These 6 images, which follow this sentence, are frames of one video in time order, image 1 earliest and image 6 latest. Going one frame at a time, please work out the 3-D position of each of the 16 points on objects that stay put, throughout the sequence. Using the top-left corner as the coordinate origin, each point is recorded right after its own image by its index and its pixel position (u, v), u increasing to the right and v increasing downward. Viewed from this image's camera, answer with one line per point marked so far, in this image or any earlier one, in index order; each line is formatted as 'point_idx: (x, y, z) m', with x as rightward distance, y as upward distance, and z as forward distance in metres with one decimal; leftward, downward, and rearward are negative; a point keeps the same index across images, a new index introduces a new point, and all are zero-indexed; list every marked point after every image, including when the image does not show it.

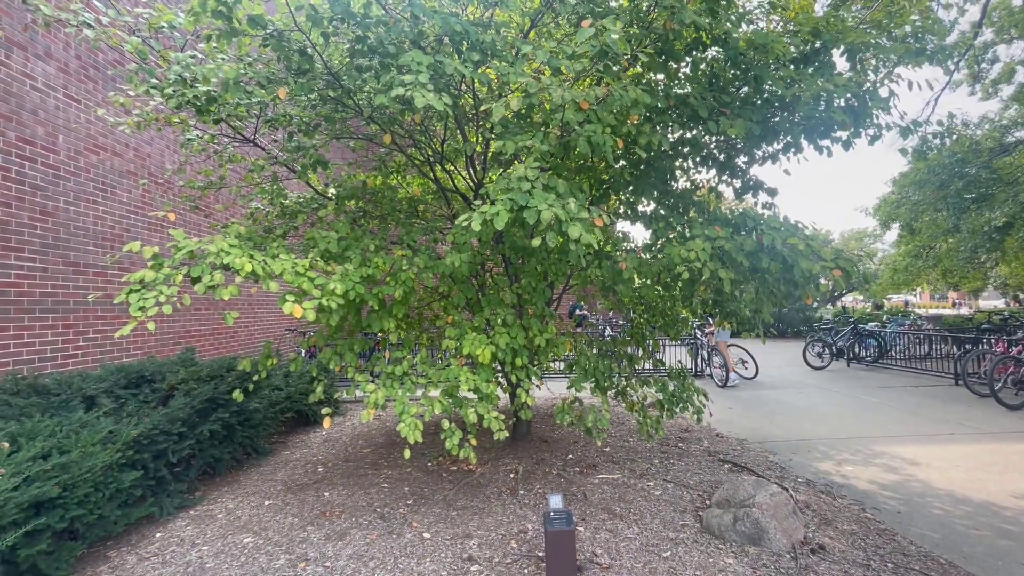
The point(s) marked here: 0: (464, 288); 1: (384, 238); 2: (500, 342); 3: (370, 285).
0: (-0.4, 0.0, +4.1) m
1: (-1.2, +0.5, +4.4) m
2: (-0.1, -0.4, +3.6) m
3: (-1.1, 0.0, +3.9) m
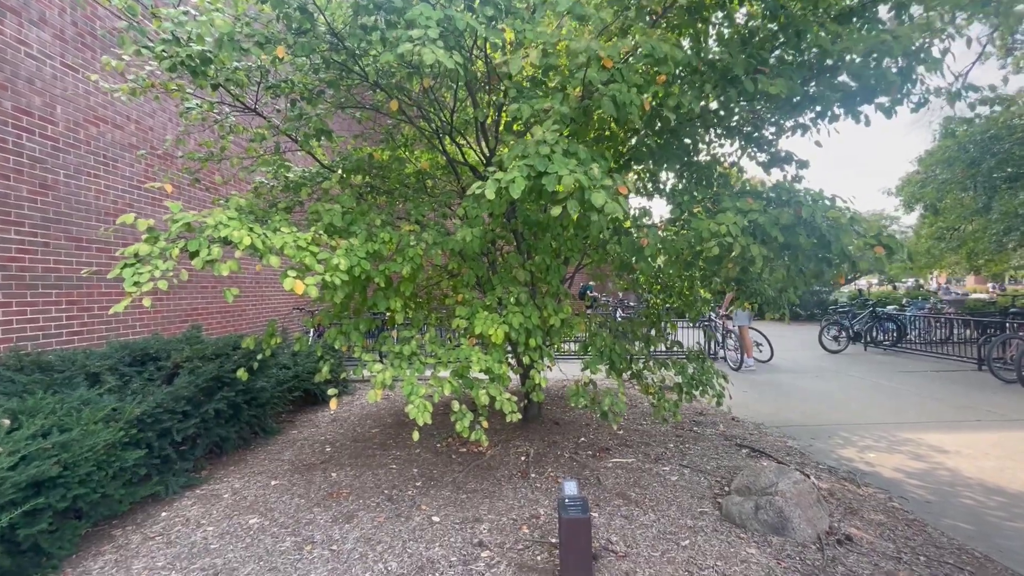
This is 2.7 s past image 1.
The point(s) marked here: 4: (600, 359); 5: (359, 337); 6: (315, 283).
0: (-0.3, +0.2, +4.0) m
1: (-1.1, +0.7, +4.2) m
2: (0.0, -0.2, +3.4) m
3: (-1.0, +0.2, +3.7) m
4: (+0.7, -0.6, +4.0) m
5: (-1.2, -0.4, +3.8) m
6: (-1.2, 0.0, +2.9) m
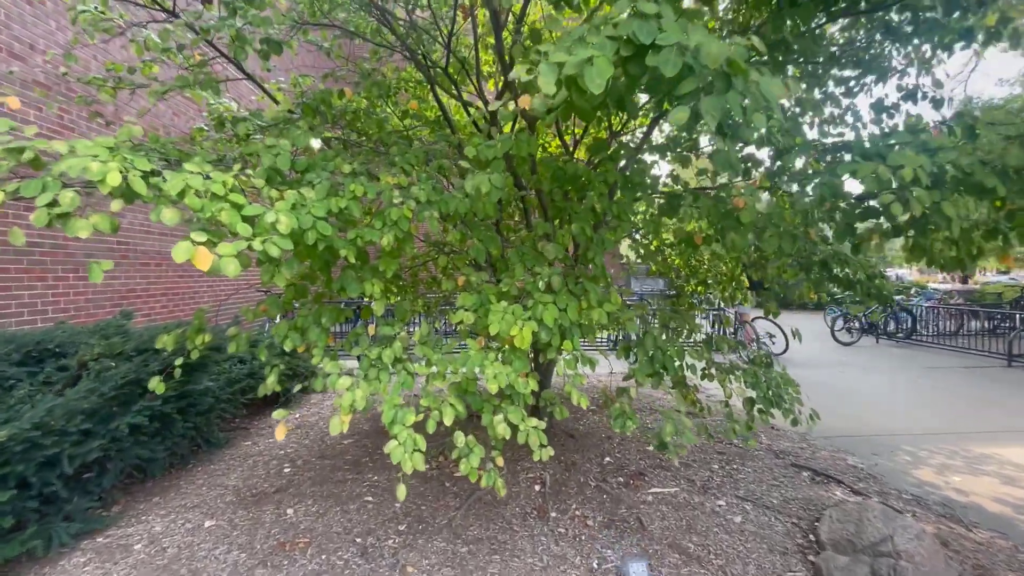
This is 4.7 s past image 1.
0: (-0.1, +0.3, +2.8) m
1: (-0.9, +0.8, +3.1) m
2: (+0.2, -0.1, +2.3) m
3: (-0.9, +0.3, +2.5) m
4: (+0.9, -0.5, +3.0) m
5: (-1.1, -0.3, +2.7) m
6: (-1.0, +0.1, +1.7) m
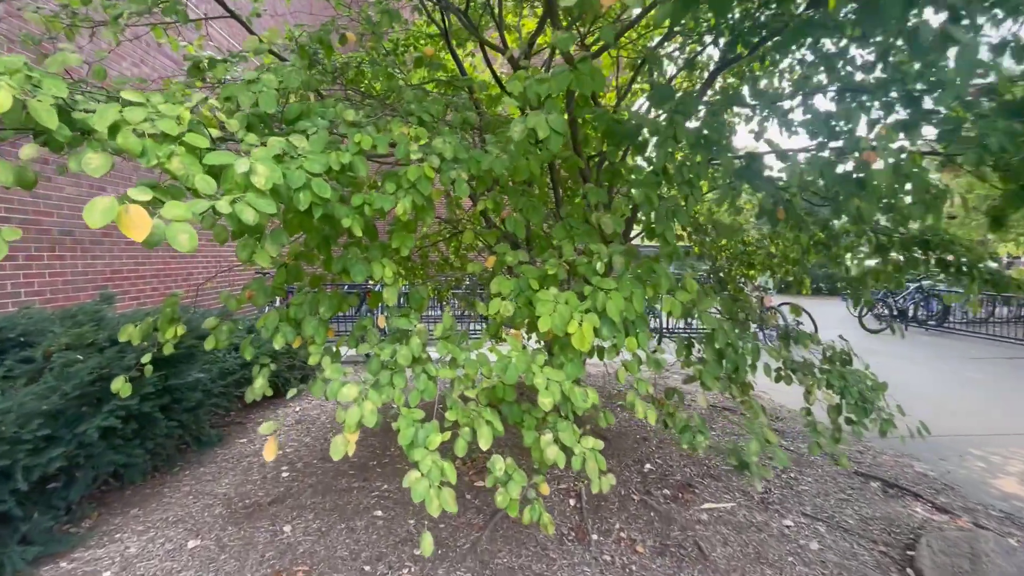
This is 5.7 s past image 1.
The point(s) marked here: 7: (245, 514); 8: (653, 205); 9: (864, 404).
0: (+0.1, +0.4, +2.3) m
1: (-0.7, +0.9, +2.5) m
2: (+0.4, -0.1, +1.8) m
3: (-0.7, +0.4, +2.0) m
4: (+1.1, -0.4, +2.4) m
5: (-0.9, -0.2, +2.2) m
6: (-0.8, +0.2, +1.2) m
7: (-1.8, -1.5, +3.2) m
8: (+0.7, +0.4, +2.2) m
9: (+1.9, -0.6, +2.6) m
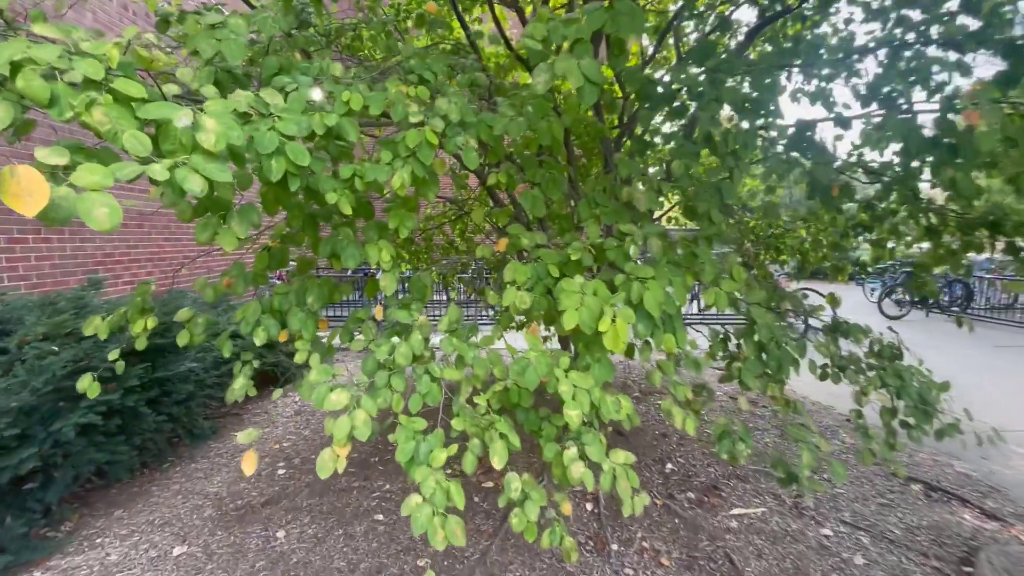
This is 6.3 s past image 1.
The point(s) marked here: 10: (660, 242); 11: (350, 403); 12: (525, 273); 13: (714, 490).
0: (+0.1, +0.5, +2.0) m
1: (-0.7, +1.0, +2.2) m
2: (+0.4, 0.0, +1.5) m
3: (-0.6, +0.5, +1.7) m
4: (+1.1, -0.4, +2.2) m
5: (-0.8, -0.1, +1.9) m
6: (-0.8, +0.2, +0.9) m
7: (-1.7, -1.4, +3.0) m
8: (+0.7, +0.4, +1.9) m
9: (+2.0, -0.6, +2.3) m
10: (+0.5, +0.2, +1.7) m
11: (-0.5, -0.4, +1.5) m
12: (0.0, +0.1, +1.7) m
13: (+1.3, -1.3, +3.1) m
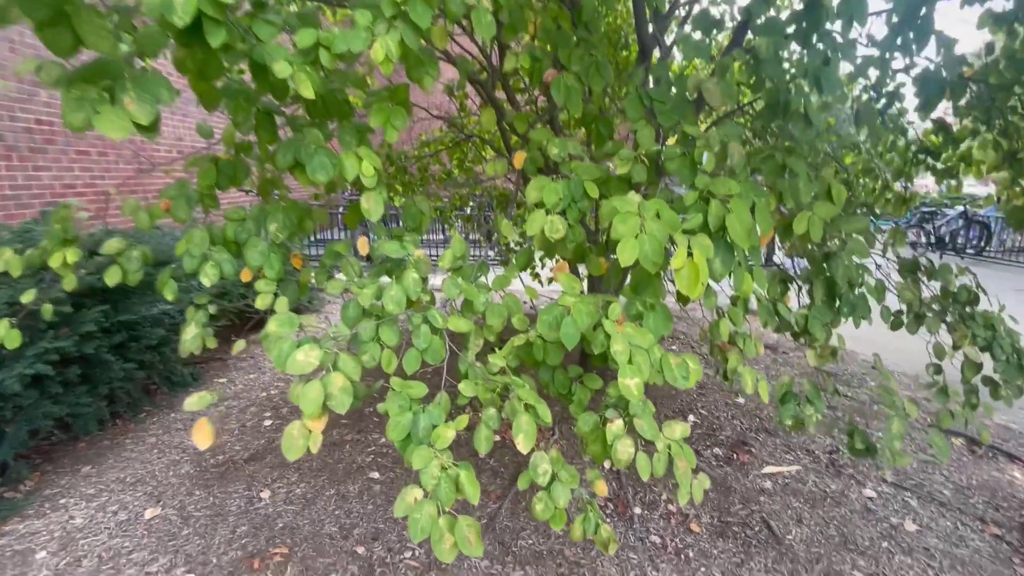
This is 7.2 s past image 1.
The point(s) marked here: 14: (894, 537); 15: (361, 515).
0: (+0.2, +0.7, +1.5) m
1: (-0.6, +1.2, +1.6) m
2: (+0.5, +0.1, +1.1) m
3: (-0.5, +0.7, +1.2) m
4: (+1.2, -0.1, +1.8) m
5: (-0.7, +0.1, +1.5) m
6: (-0.7, +0.3, +0.4) m
7: (-1.7, -1.0, +2.7) m
8: (+0.8, +0.7, +1.4) m
9: (+2.1, -0.3, +2.0) m
10: (+0.6, +0.4, +1.3) m
11: (-0.4, -0.2, +1.1) m
12: (+0.1, +0.3, +1.2) m
13: (+1.4, -0.9, +2.9) m
14: (+1.8, -1.1, +2.2) m
15: (-0.7, -1.1, +2.3) m
